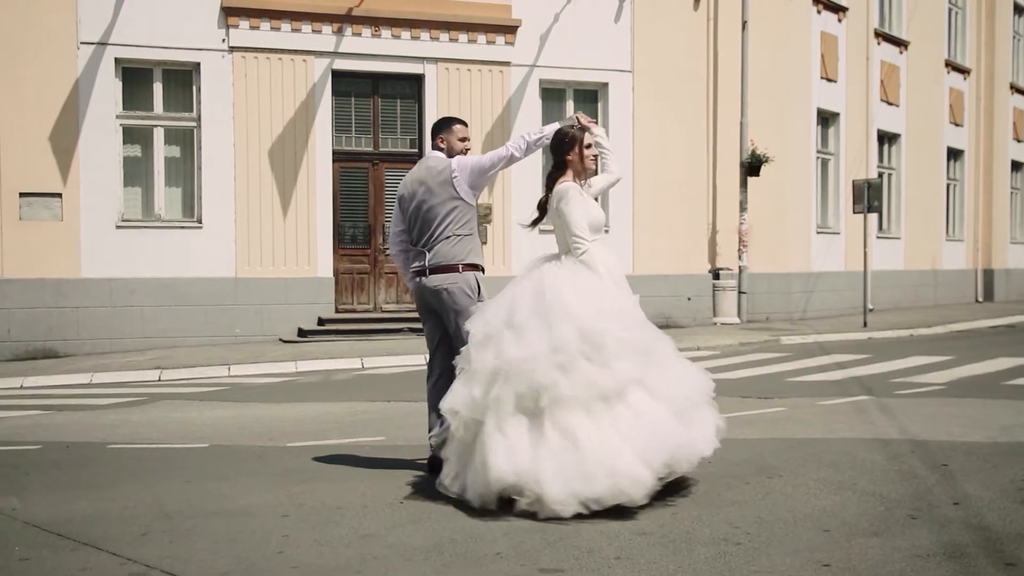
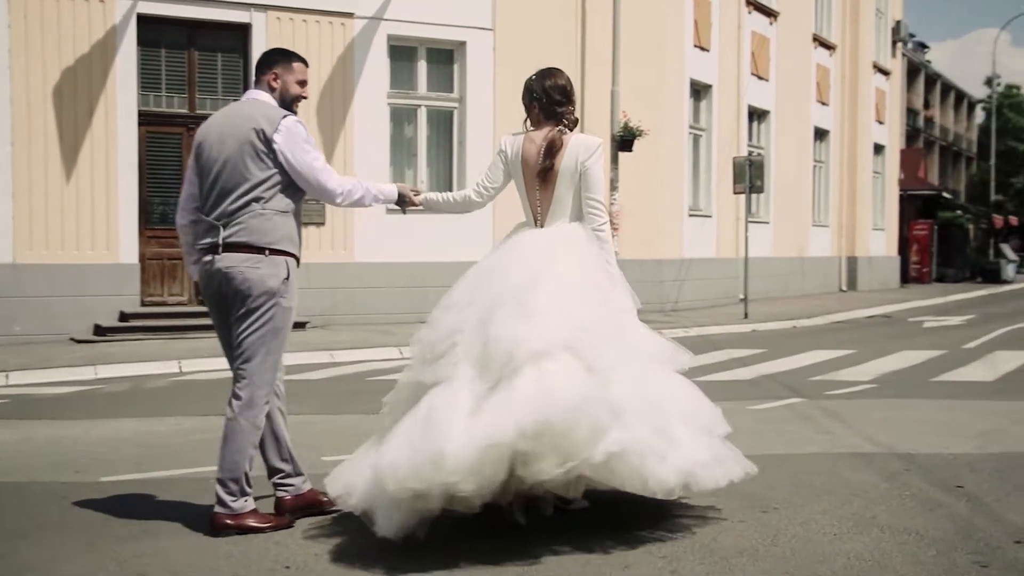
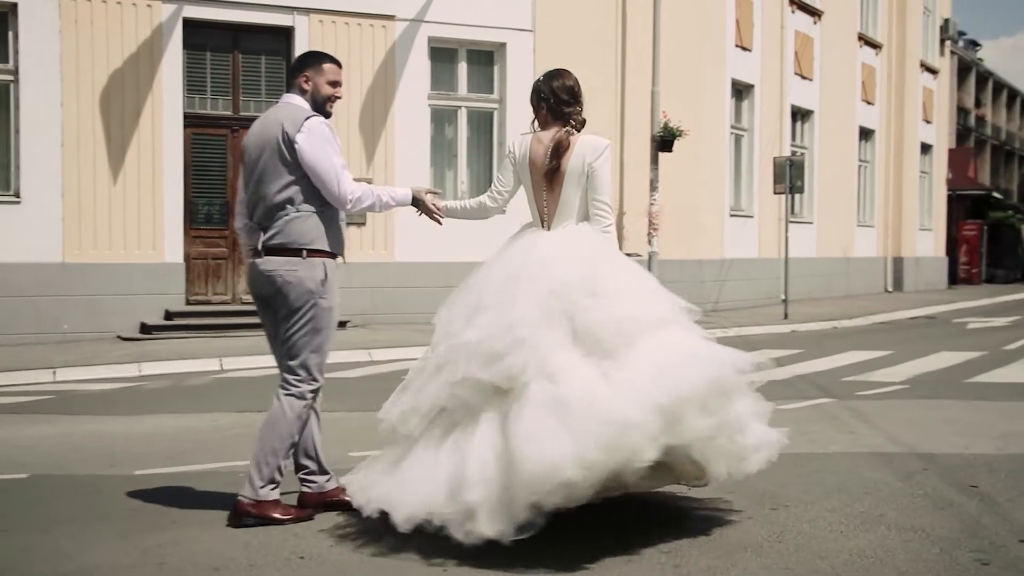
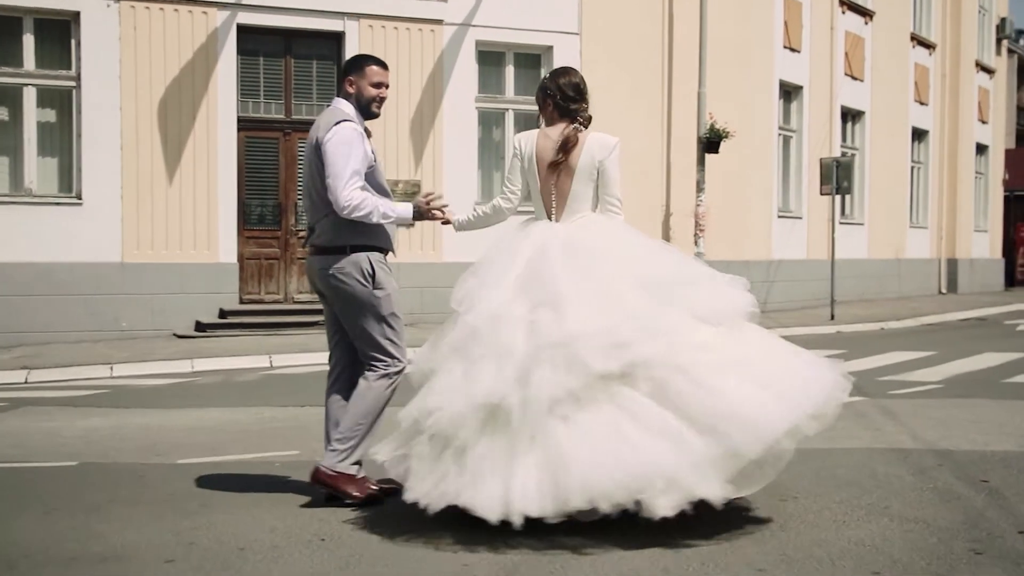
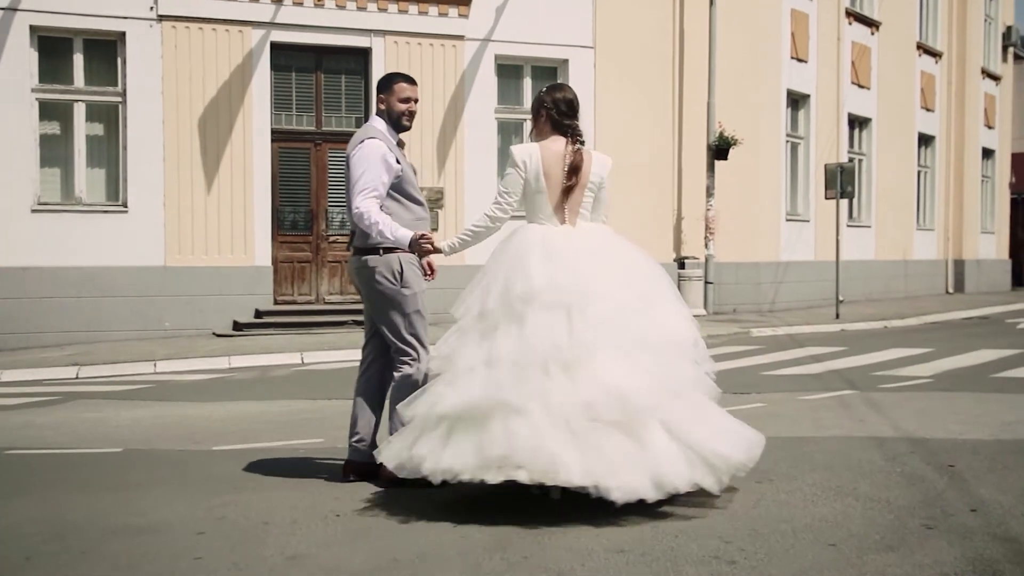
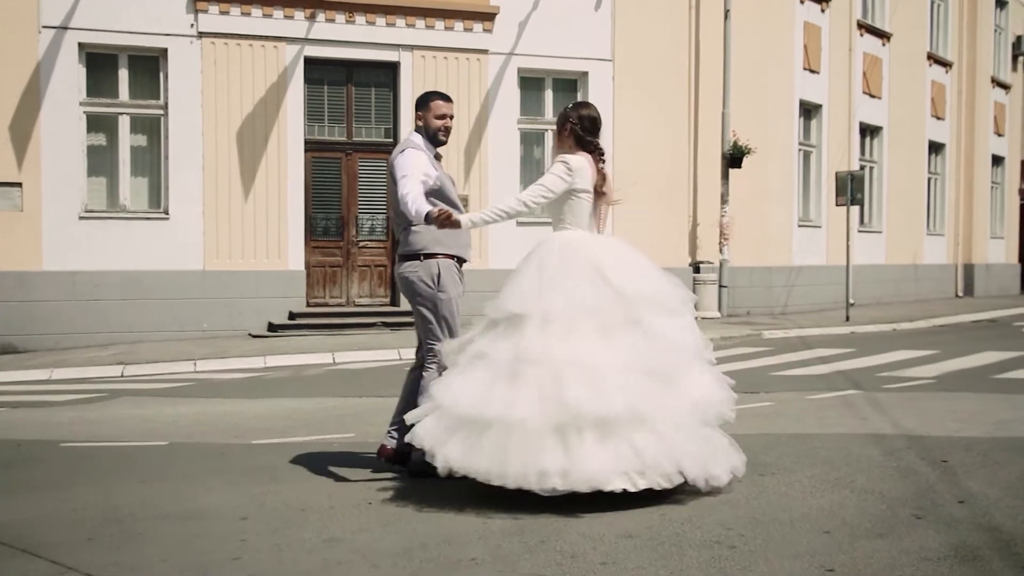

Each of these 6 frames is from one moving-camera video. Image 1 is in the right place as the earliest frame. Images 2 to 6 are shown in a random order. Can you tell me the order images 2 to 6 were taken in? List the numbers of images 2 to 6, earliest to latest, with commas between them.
6, 5, 4, 3, 2
